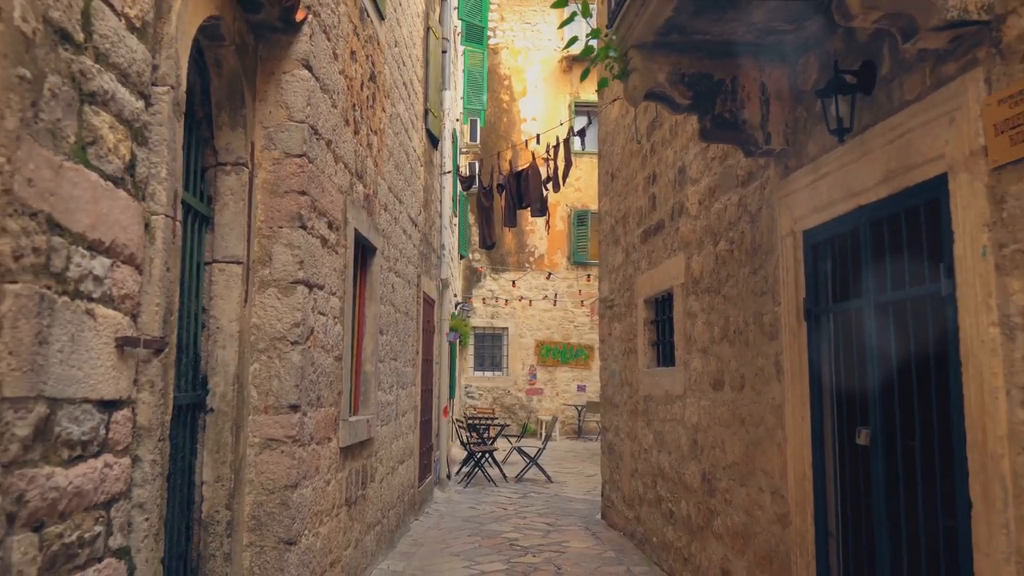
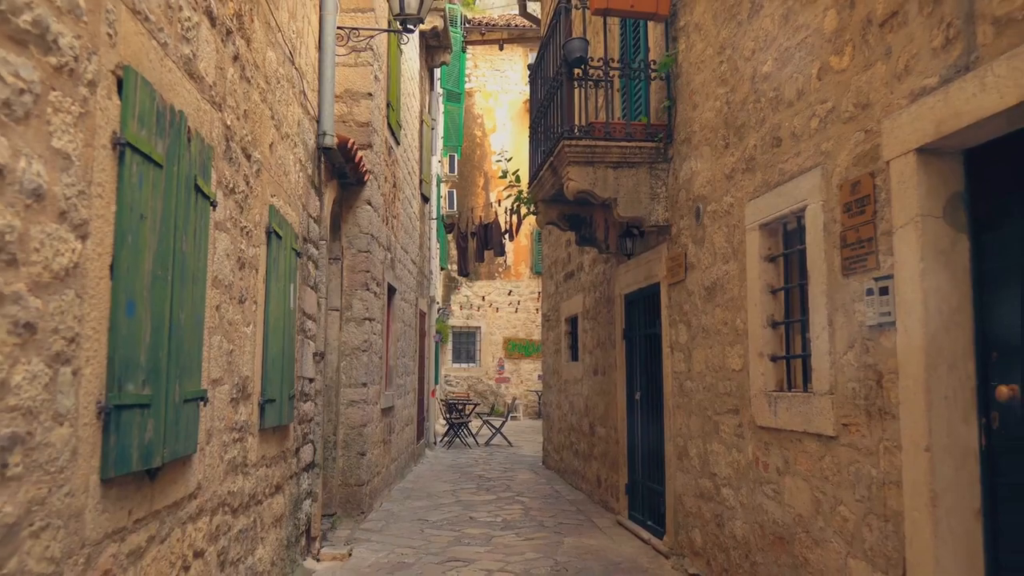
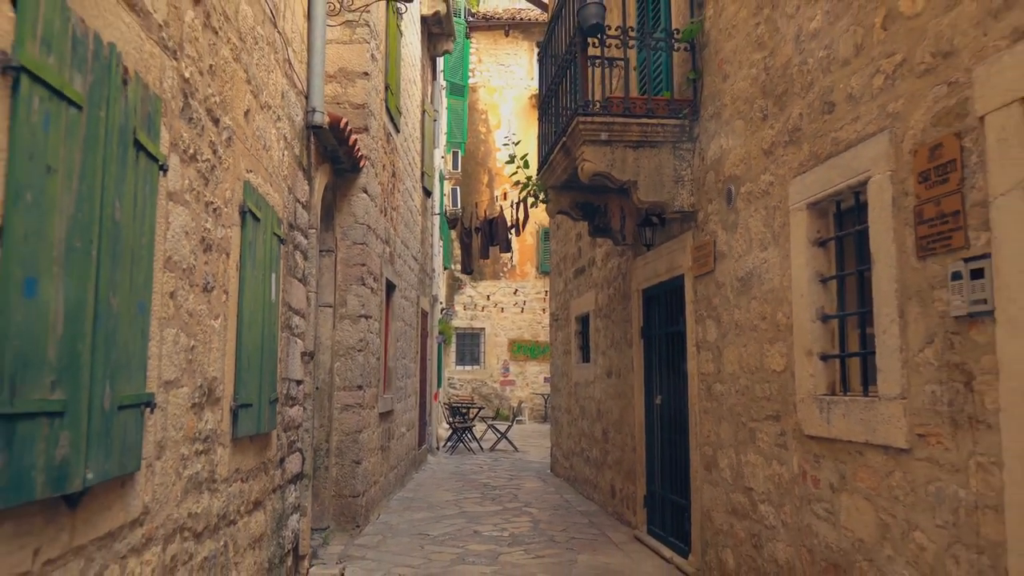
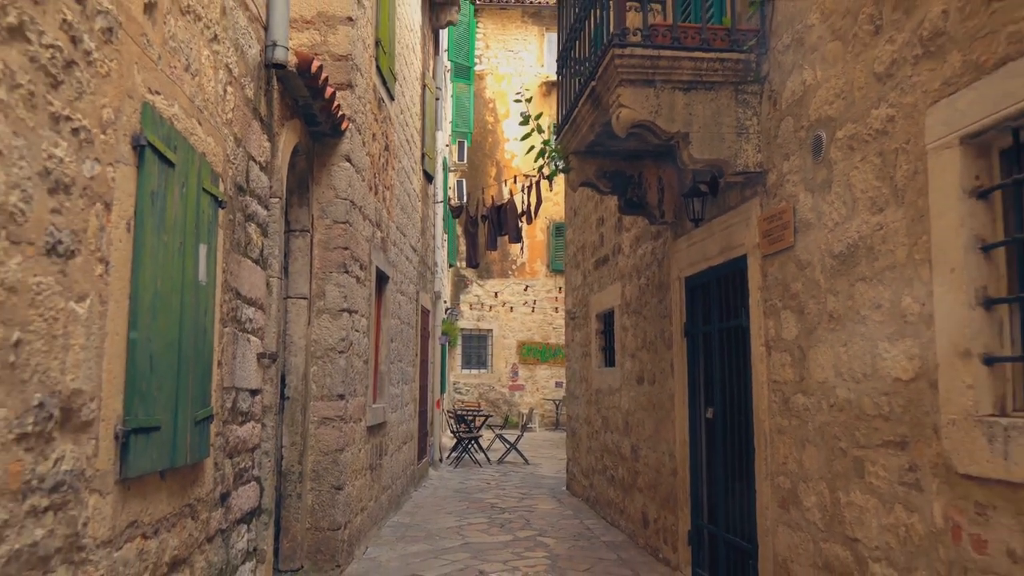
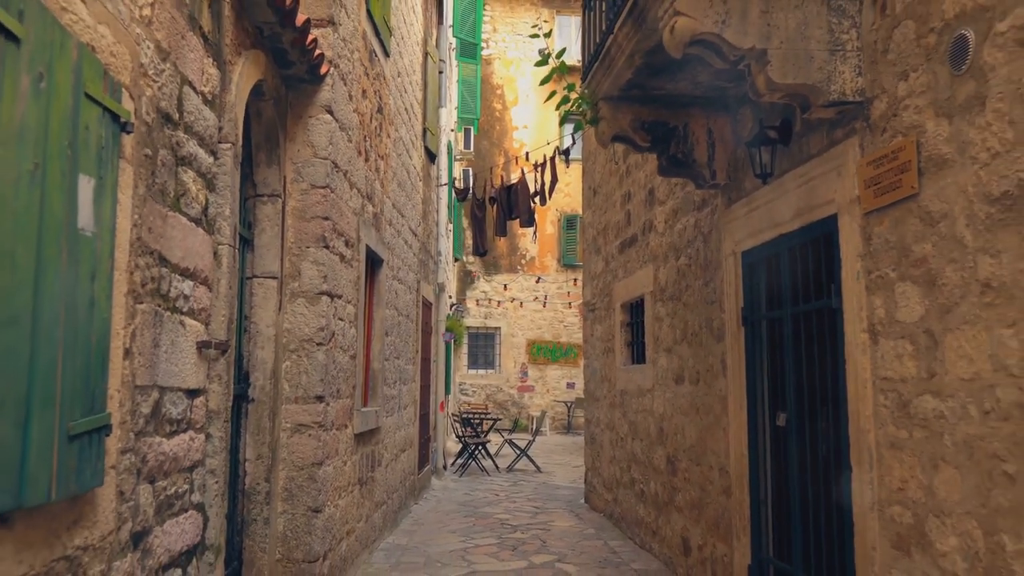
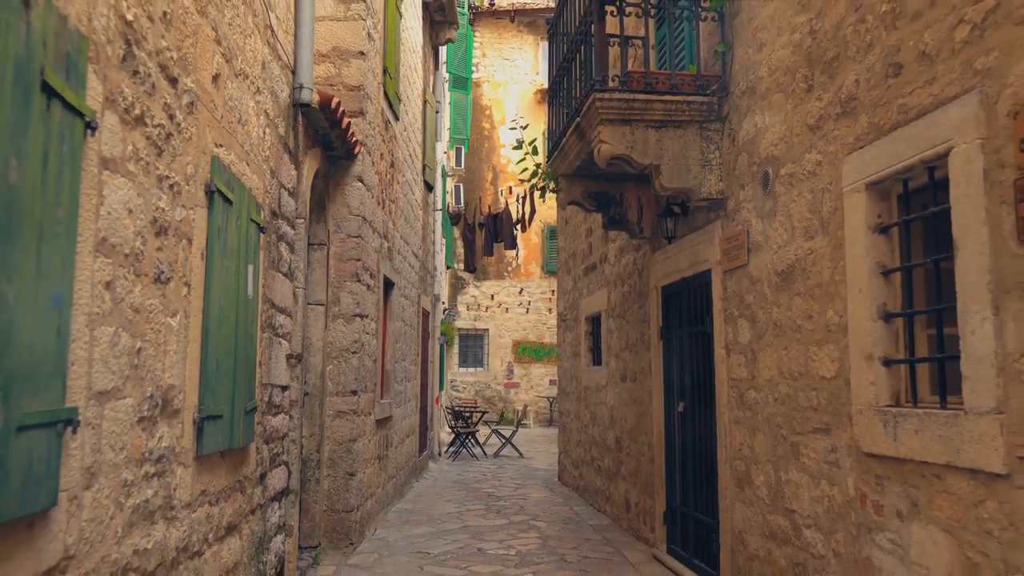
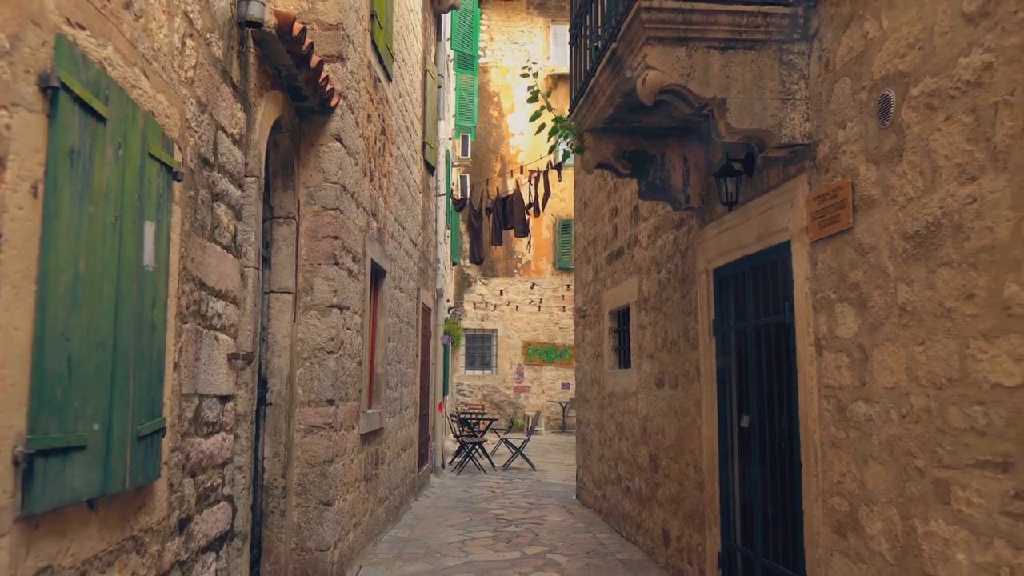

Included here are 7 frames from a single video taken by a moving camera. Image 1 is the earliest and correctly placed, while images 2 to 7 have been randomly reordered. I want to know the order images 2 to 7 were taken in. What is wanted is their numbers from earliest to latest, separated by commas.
5, 7, 4, 6, 3, 2
